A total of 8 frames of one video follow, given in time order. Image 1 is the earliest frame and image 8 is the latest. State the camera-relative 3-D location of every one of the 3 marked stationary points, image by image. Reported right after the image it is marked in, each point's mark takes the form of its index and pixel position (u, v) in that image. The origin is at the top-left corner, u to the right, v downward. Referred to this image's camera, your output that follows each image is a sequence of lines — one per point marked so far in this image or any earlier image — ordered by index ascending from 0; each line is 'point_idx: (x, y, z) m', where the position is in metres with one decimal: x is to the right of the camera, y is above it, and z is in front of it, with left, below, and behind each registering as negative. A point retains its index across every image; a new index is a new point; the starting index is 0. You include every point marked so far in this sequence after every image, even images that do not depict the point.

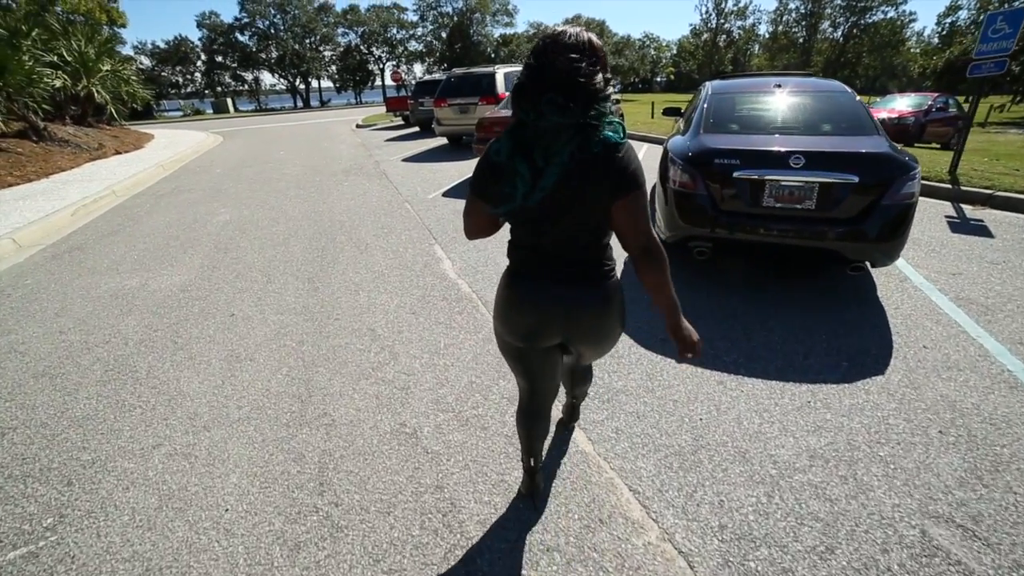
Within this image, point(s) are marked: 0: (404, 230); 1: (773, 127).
0: (-1.5, +0.8, +5.9) m
1: (+2.5, +1.6, +4.0) m
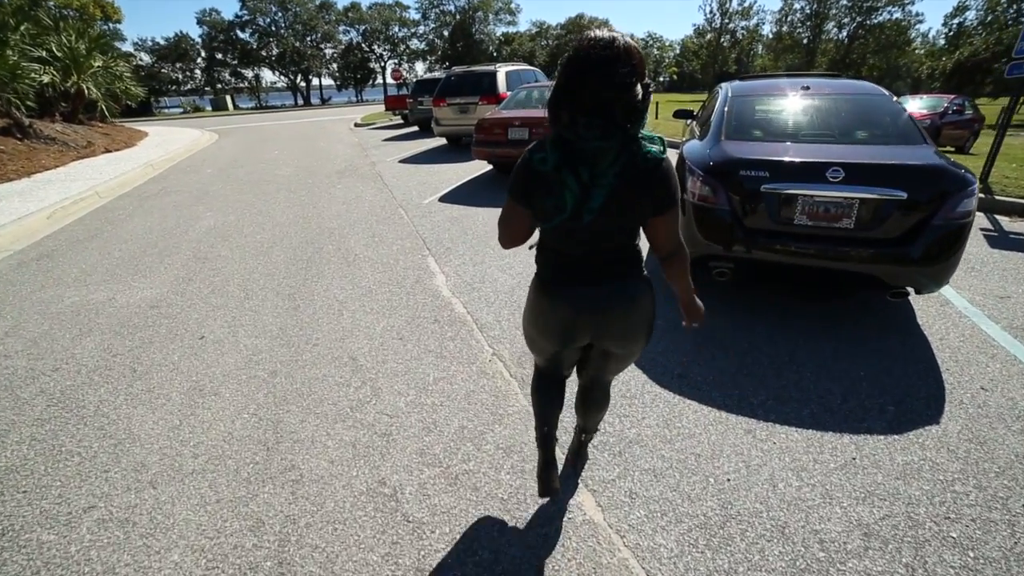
0: (-1.5, +0.6, +5.5) m
1: (+2.5, +1.3, +3.6) m
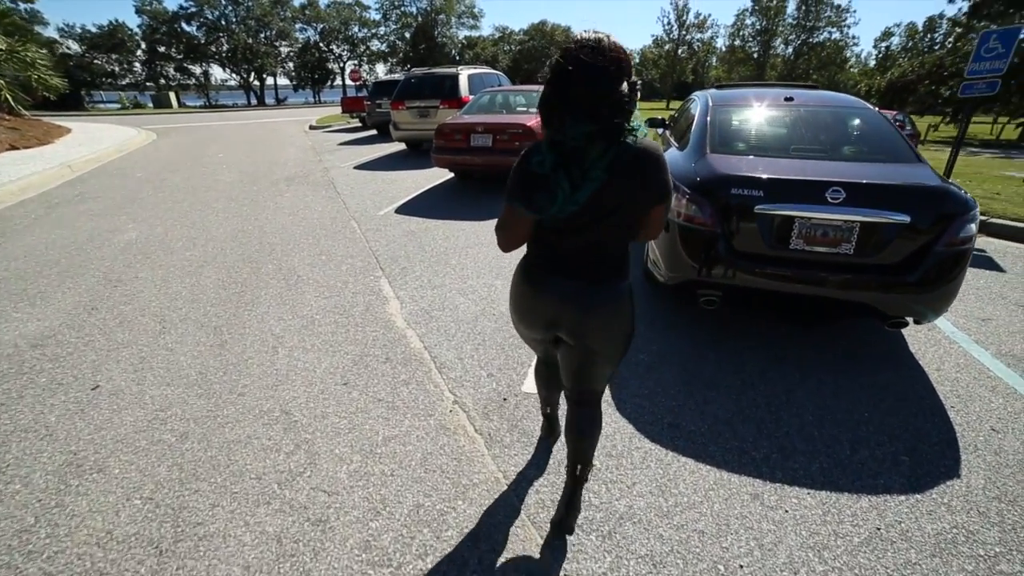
0: (-1.9, +0.4, +5.0) m
1: (+2.2, +1.1, +3.4) m
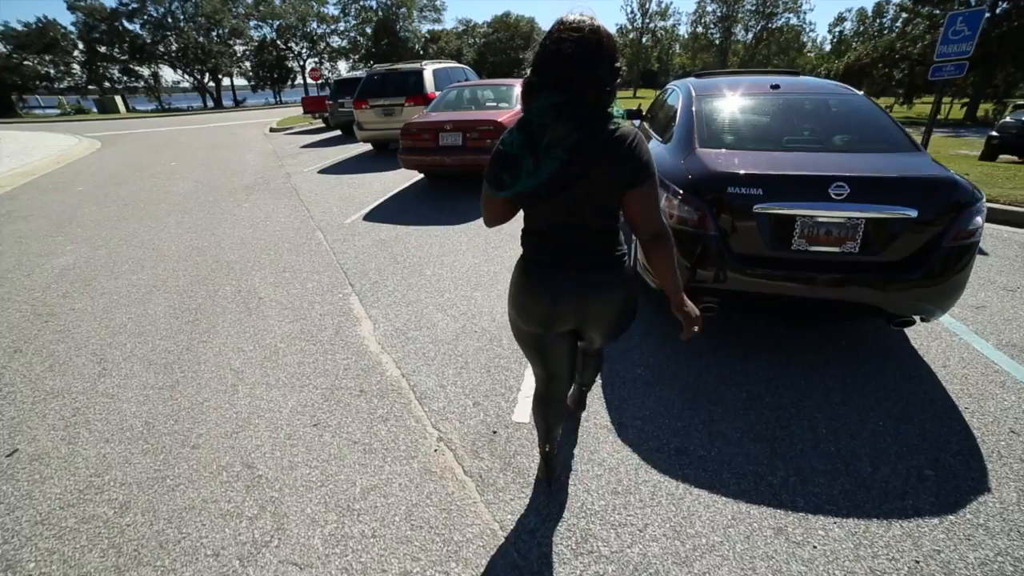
0: (-2.1, +0.2, +4.6) m
1: (+2.0, +1.2, +3.2) m
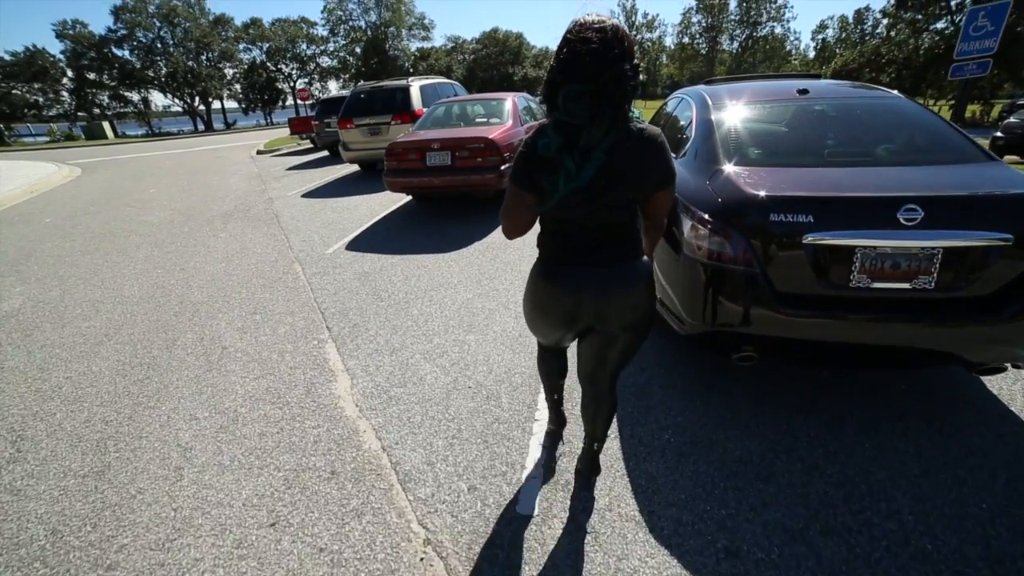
0: (-2.2, -0.3, +4.1) m
1: (+2.0, +0.9, +2.8) m
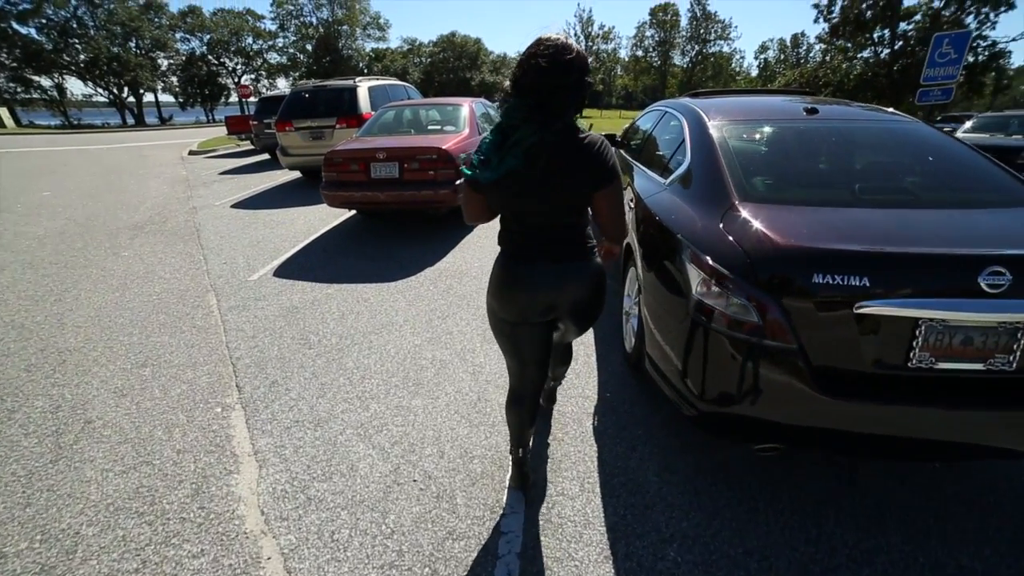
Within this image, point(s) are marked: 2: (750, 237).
0: (-2.5, -0.6, +3.2) m
1: (+1.8, +0.6, +2.3) m
2: (+1.0, +0.2, +1.9) m
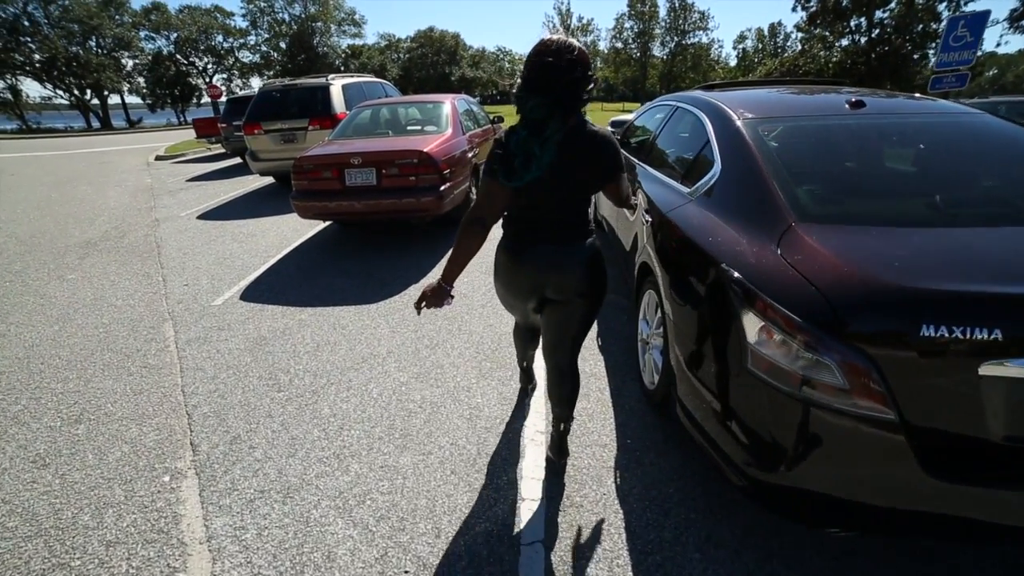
0: (-2.5, -0.9, +2.7) m
1: (+1.8, +0.5, +2.0) m
2: (+1.0, 0.0, +1.5) m
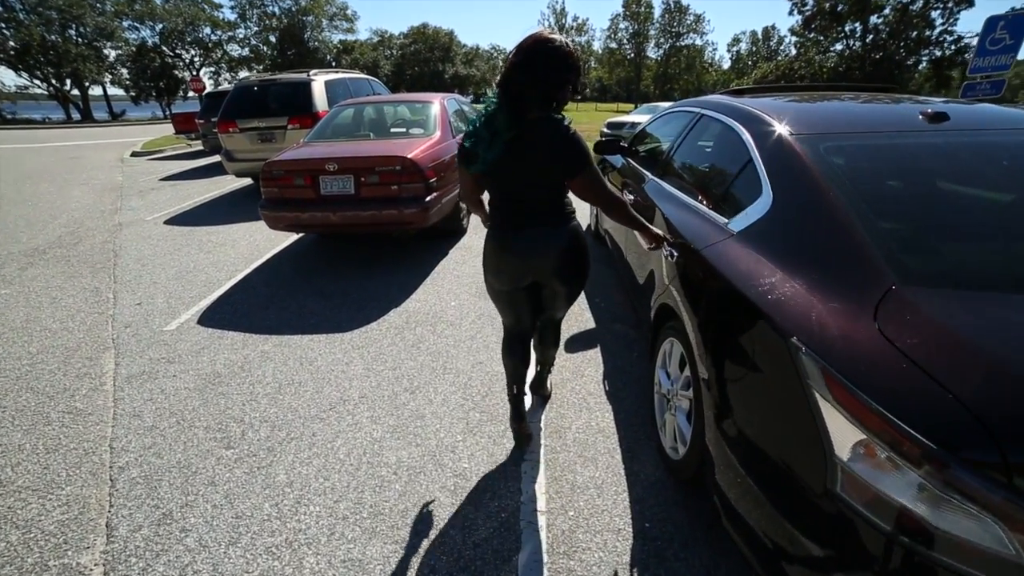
0: (-2.5, -1.1, +2.3) m
1: (+1.8, +0.2, +1.6) m
2: (+1.0, -0.2, +1.1) m
